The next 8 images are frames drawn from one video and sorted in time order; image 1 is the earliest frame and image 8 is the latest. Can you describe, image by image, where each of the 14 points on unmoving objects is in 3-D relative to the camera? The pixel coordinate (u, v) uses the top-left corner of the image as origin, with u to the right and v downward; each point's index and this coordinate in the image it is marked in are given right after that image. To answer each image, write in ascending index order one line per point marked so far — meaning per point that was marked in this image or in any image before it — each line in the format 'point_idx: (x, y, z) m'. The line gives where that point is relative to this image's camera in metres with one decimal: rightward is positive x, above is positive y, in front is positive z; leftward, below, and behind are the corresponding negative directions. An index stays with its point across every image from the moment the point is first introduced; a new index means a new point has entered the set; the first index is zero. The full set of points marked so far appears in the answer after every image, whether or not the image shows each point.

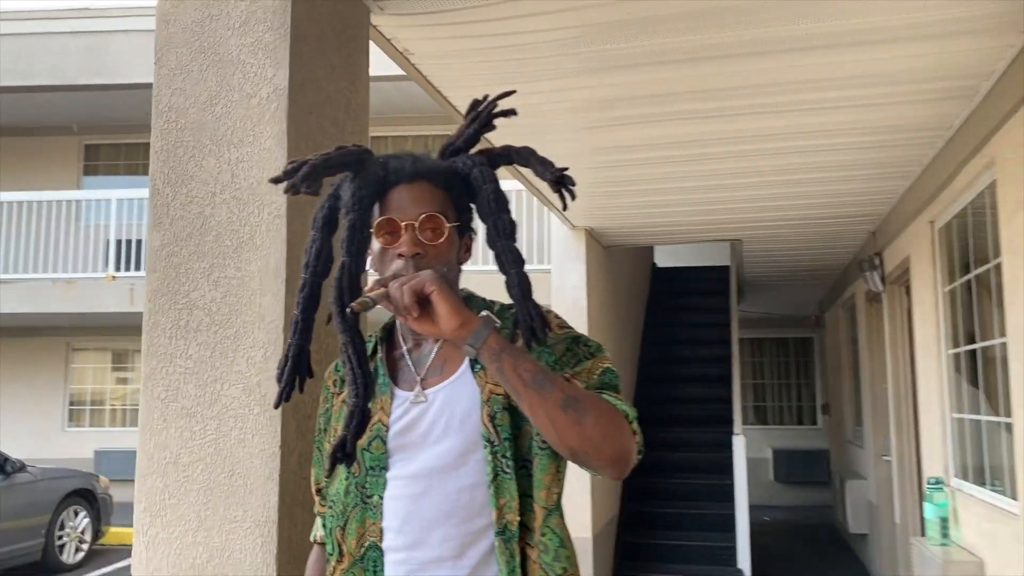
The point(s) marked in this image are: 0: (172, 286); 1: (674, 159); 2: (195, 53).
0: (-0.6, 0.0, +1.7) m
1: (+0.6, +0.5, +3.4) m
2: (-0.6, +0.4, +1.7) m
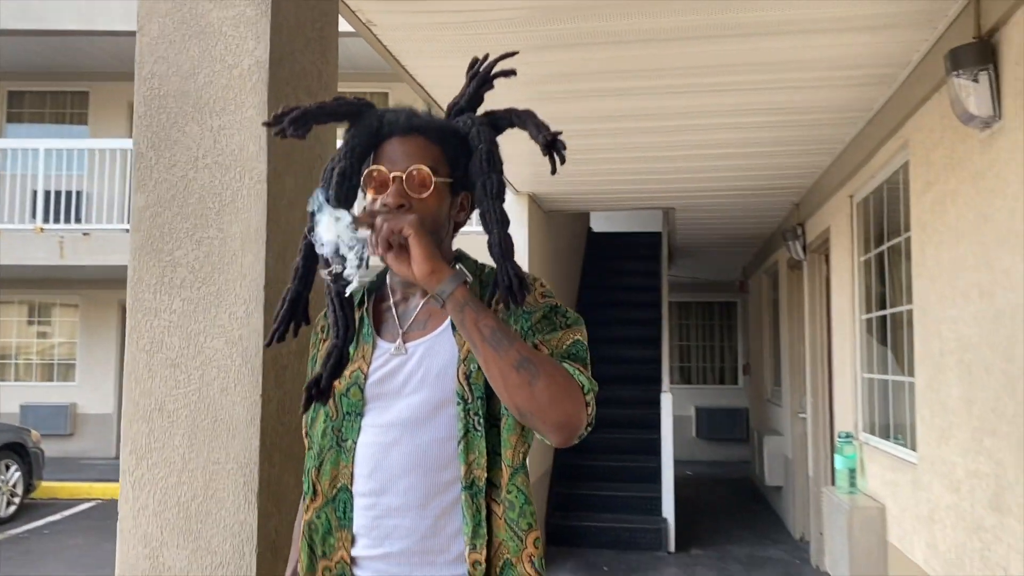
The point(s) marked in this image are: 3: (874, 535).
0: (-0.7, +0.1, +1.8) m
1: (+0.4, +0.6, +3.6) m
2: (-0.7, +0.5, +1.8) m
3: (+1.3, -0.9, +3.2) m
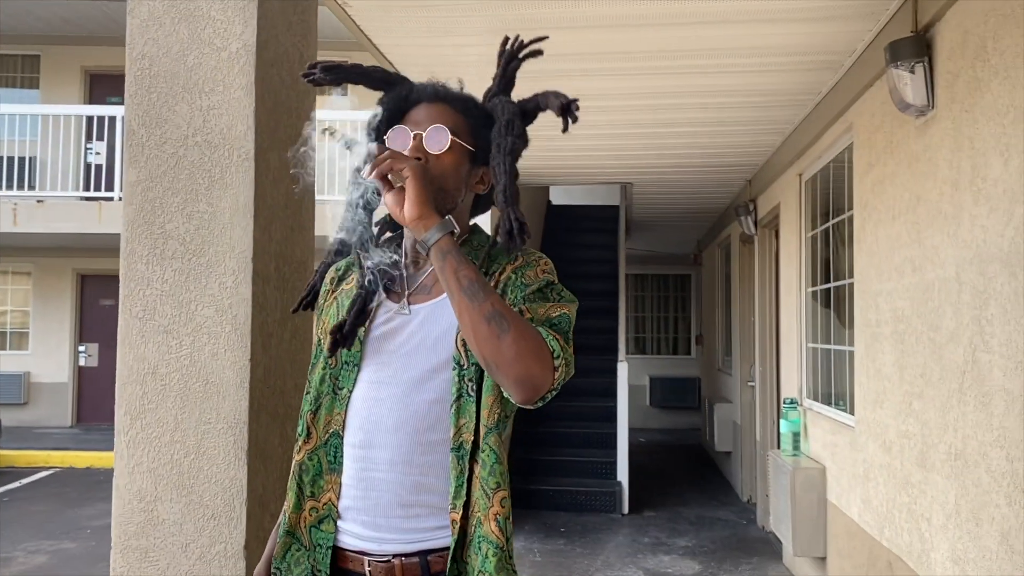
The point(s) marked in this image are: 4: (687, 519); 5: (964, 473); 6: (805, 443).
0: (-0.8, +0.1, +1.9) m
1: (+0.3, +0.7, +3.7) m
2: (-0.7, +0.6, +1.9) m
3: (+1.2, -0.8, +3.4) m
4: (+1.0, -1.4, +5.3) m
5: (+1.0, -0.4, +2.1) m
6: (+1.2, -0.7, +3.8) m
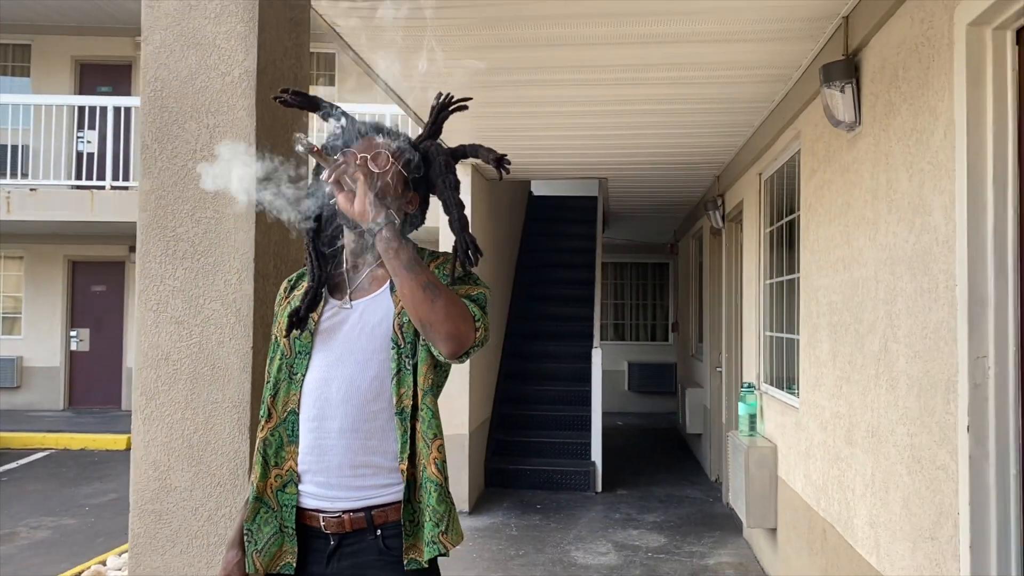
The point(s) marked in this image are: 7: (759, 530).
0: (-0.8, +0.2, +2.1) m
1: (+0.2, +0.8, +4.0) m
2: (-0.8, +0.6, +2.1) m
3: (+1.1, -0.8, +3.7) m
4: (+0.9, -1.3, +5.6) m
5: (+1.0, -0.4, +2.4) m
6: (+1.1, -0.6, +4.1) m
7: (+1.1, -1.1, +4.0) m
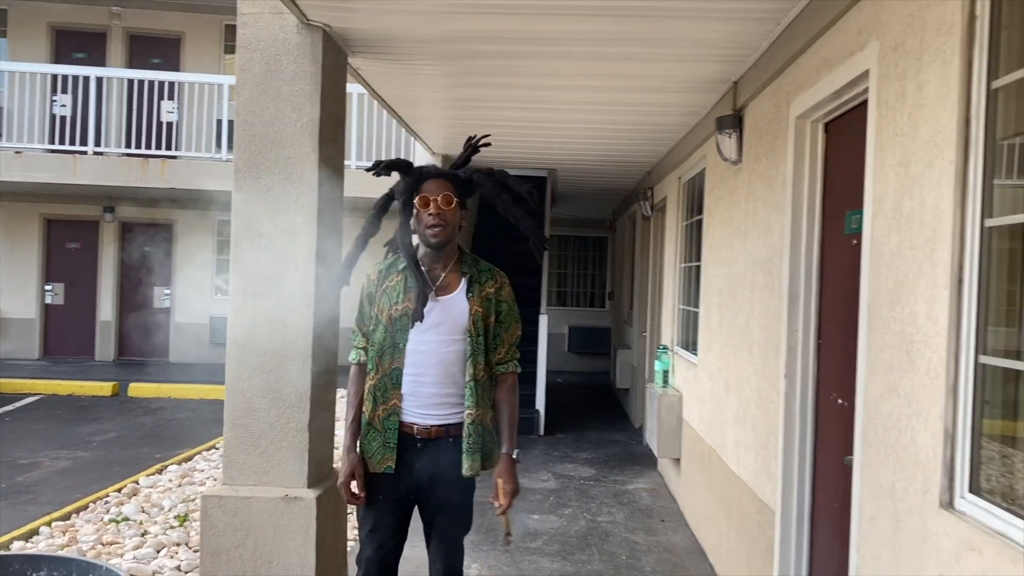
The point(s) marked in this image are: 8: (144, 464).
0: (-0.9, +0.2, +3.0) m
1: (0.0, +0.9, +4.9) m
2: (-0.8, +0.7, +3.0) m
3: (+0.9, -0.7, +4.8) m
4: (+0.6, -1.1, +6.6) m
5: (+0.9, -0.4, +3.4) m
6: (+0.9, -0.5, +5.1) m
7: (+0.9, -1.0, +5.1) m
8: (-2.5, -1.2, +6.0) m
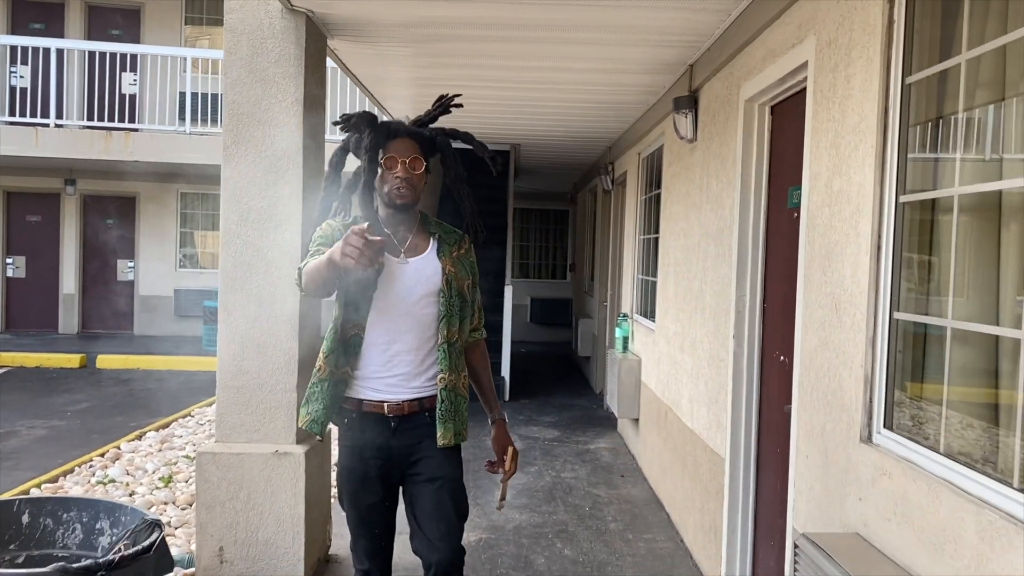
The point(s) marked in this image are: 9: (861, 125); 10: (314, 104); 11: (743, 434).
0: (-1.0, +0.3, +3.2) m
1: (-0.2, +1.1, +5.2) m
2: (-0.9, +0.8, +3.2) m
3: (+0.7, -0.5, +5.1) m
4: (+0.3, -0.9, +6.9) m
5: (+0.8, -0.3, +3.7) m
6: (+0.7, -0.3, +5.4) m
7: (+0.7, -0.8, +5.4) m
8: (-2.7, -1.0, +6.2) m
9: (+0.8, +0.4, +2.1) m
10: (-0.7, +0.7, +3.3) m
11: (+0.8, -0.5, +3.1) m
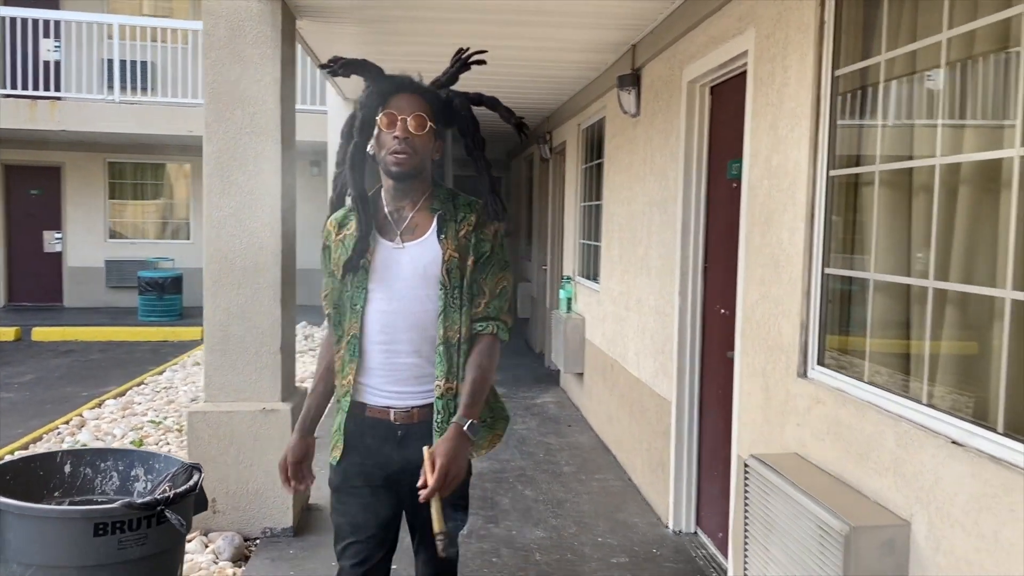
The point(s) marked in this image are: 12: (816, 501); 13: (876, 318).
0: (-1.1, +0.4, +3.4) m
1: (-0.5, +1.3, +5.4) m
2: (-1.1, +0.9, +3.4) m
3: (+0.4, -0.3, +5.5) m
4: (-0.1, -0.6, +7.3) m
5: (+0.6, -0.1, +4.1) m
6: (+0.4, -0.1, +5.8) m
7: (+0.4, -0.6, +5.8) m
8: (-3.1, -0.8, +6.3) m
9: (+0.8, +0.5, +2.4) m
10: (-0.9, +0.8, +3.5) m
11: (+0.7, -0.4, +3.5) m
12: (+0.7, -0.5, +2.0) m
13: (+0.9, -0.1, +2.2) m
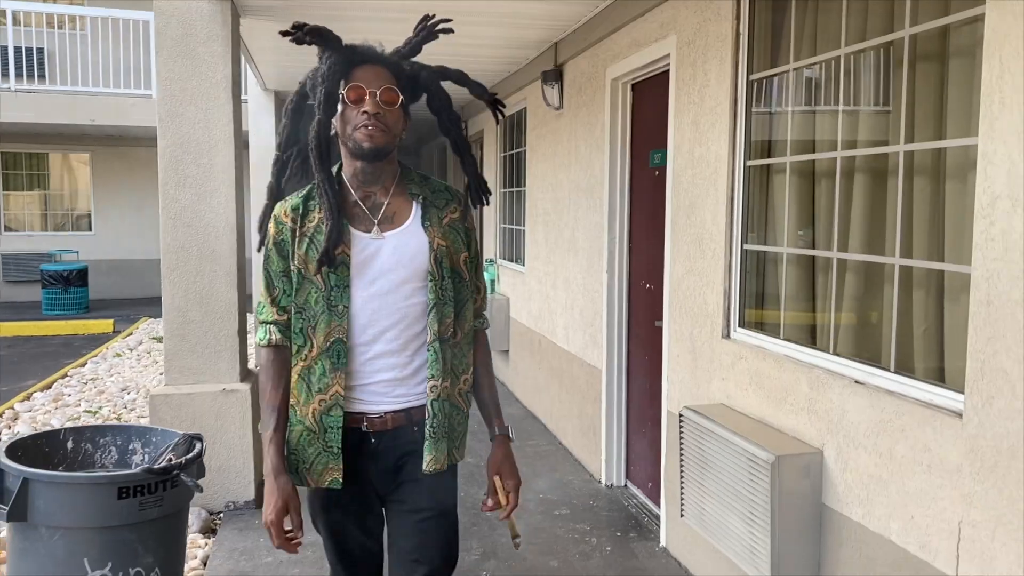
0: (-1.3, +0.5, +3.6) m
1: (-1.0, +1.4, +5.6) m
2: (-1.3, +0.9, +3.6) m
3: (-0.1, -0.2, +5.8) m
4: (-0.8, -0.5, +7.6) m
5: (+0.3, 0.0, +4.4) m
6: (-0.1, 0.0, +6.1) m
7: (-0.1, -0.4, +6.1) m
8: (-3.6, -0.7, +6.2) m
9: (+0.6, +0.6, +2.8) m
10: (-1.1, +0.9, +3.7) m
11: (+0.5, -0.3, +3.9) m
12: (+0.6, -0.4, +2.4) m
13: (+0.8, 0.0, +2.6) m
